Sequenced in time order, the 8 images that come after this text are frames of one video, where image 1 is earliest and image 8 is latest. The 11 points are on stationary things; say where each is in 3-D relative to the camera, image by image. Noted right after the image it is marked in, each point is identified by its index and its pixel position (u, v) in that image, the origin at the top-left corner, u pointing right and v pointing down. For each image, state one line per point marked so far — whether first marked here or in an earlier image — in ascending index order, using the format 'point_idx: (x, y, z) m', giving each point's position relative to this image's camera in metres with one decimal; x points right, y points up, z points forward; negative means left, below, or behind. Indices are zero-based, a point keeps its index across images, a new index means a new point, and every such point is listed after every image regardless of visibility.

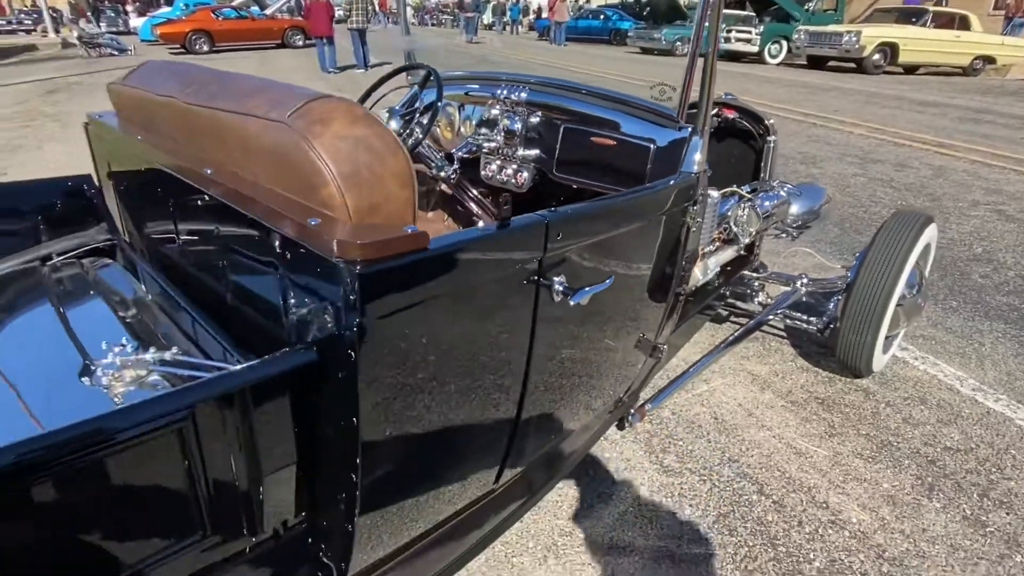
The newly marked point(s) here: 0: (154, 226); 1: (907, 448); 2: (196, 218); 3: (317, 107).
0: (-1.0, +0.2, +1.7) m
1: (+1.7, -0.7, +2.5) m
2: (-0.7, +0.2, +1.4) m
3: (-0.3, +0.3, +1.0) m
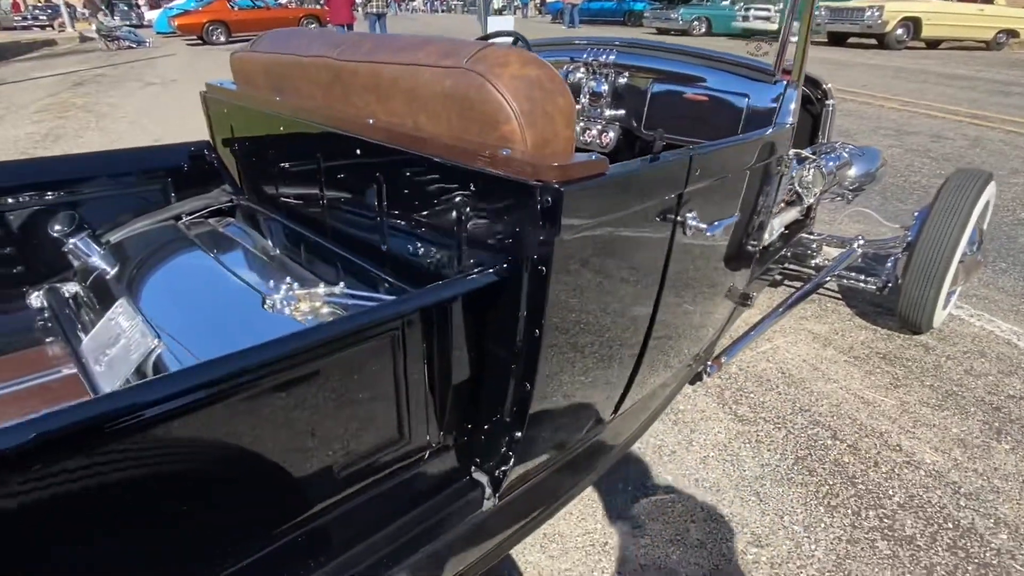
0: (-0.7, +0.3, +1.8) m
1: (+2.0, -0.5, +2.6) m
2: (-0.4, +0.3, +1.5) m
3: (0.0, +0.5, +1.2) m
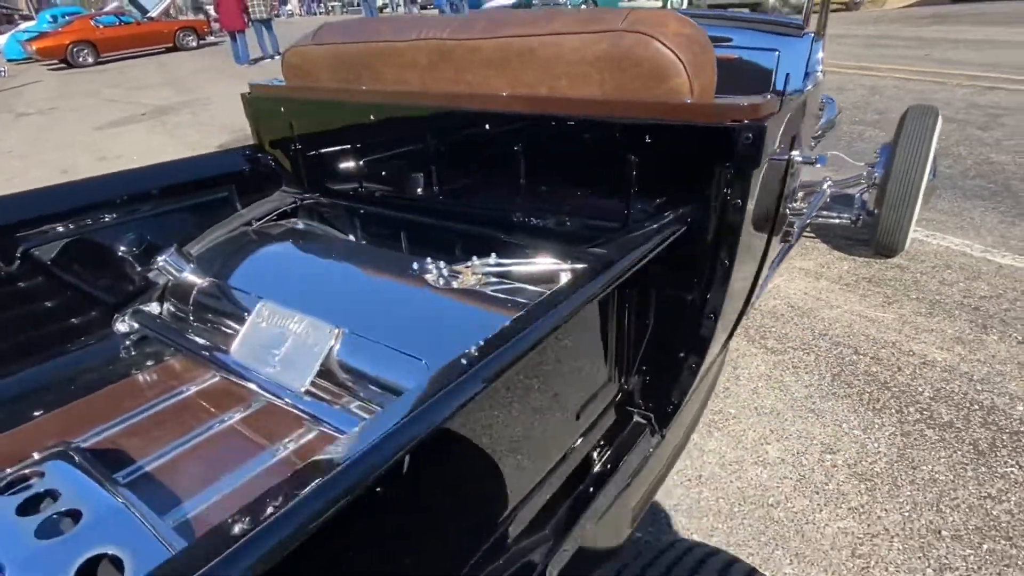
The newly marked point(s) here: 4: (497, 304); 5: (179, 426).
0: (-0.4, +0.3, +1.8) m
1: (+2.2, -0.1, +3.0) m
2: (-0.1, +0.4, +1.5) m
3: (+0.3, +0.6, +1.2) m
4: (0.0, 0.0, +1.3) m
5: (-0.8, -0.3, +1.4) m
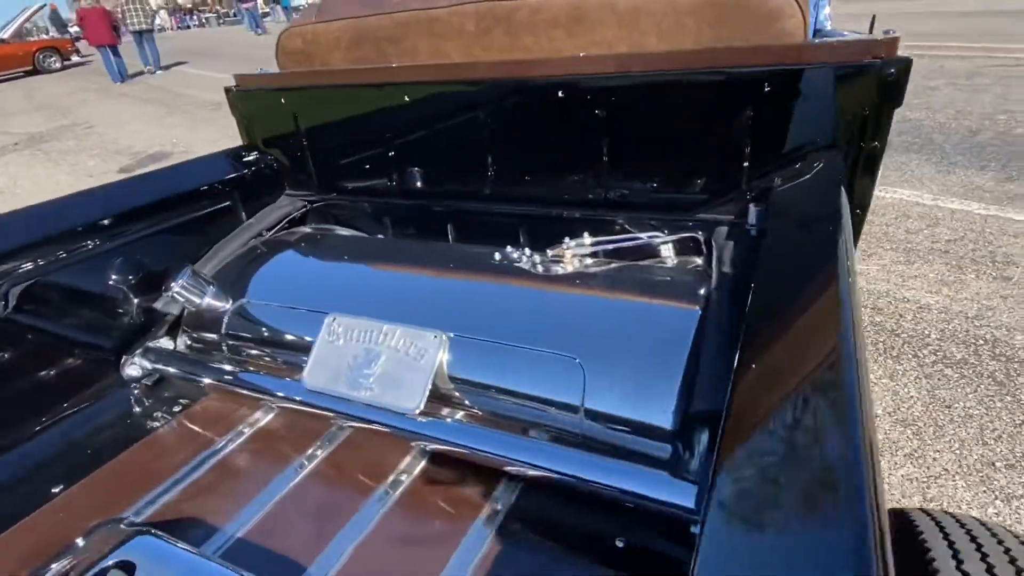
0: (-0.3, +0.3, +1.6) m
1: (+2.2, +0.2, +3.1) m
2: (0.0, +0.4, +1.4) m
3: (+0.4, +0.6, +1.2) m
4: (+0.2, 0.0, +1.1) m
5: (-0.5, -0.4, +1.1) m
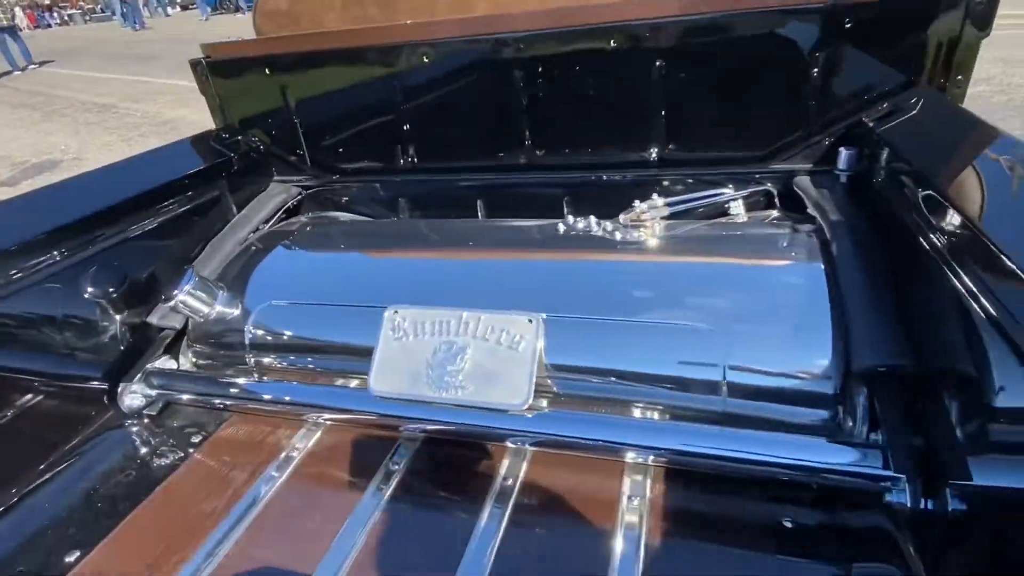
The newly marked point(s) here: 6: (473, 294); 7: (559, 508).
0: (-0.2, +0.4, +1.4) m
1: (+2.0, +0.5, +3.3) m
2: (+0.1, +0.5, +1.2) m
3: (+0.5, +0.7, +1.1) m
4: (+0.4, +0.1, +1.0) m
5: (-0.3, -0.4, +1.0) m
6: (-0.1, 0.0, +1.1) m
7: (+0.1, -0.3, +0.9) m
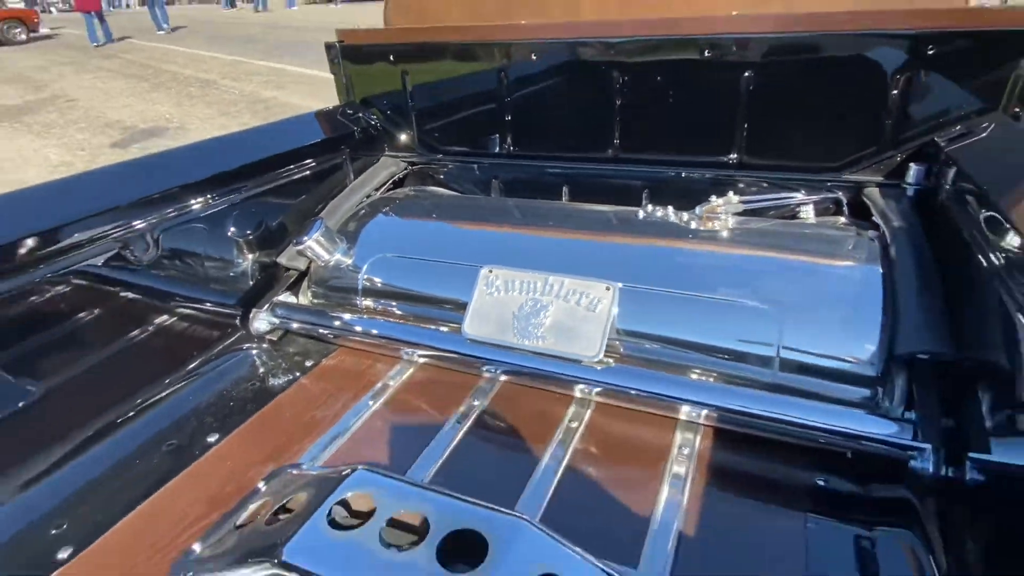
0: (0.0, +0.4, +1.6) m
1: (+2.4, +0.3, +3.2) m
2: (+0.3, +0.5, +1.4) m
3: (+0.8, +0.7, +1.2) m
4: (+0.5, +0.1, +1.2) m
5: (-0.2, -0.3, +1.1) m
6: (+0.1, +0.1, +1.2) m
7: (+0.2, -0.3, +1.0) m
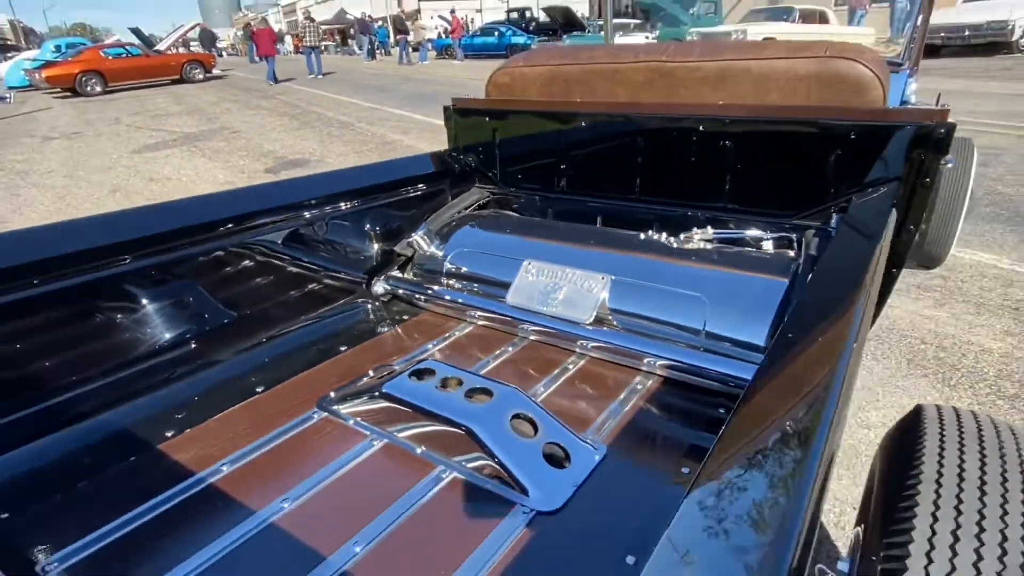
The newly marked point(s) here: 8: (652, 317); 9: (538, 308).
0: (+0.2, +0.4, +2.2) m
1: (+2.8, -0.1, +3.4) m
2: (+0.5, +0.5, +1.9) m
3: (+0.9, +0.7, +1.7) m
4: (+0.6, +0.1, +1.6) m
5: (-0.1, -0.2, +1.7) m
6: (+0.2, +0.1, +1.8) m
7: (+0.2, -0.2, +1.6) m
8: (+0.4, -0.1, +1.6) m
9: (+0.1, -0.1, +1.7) m
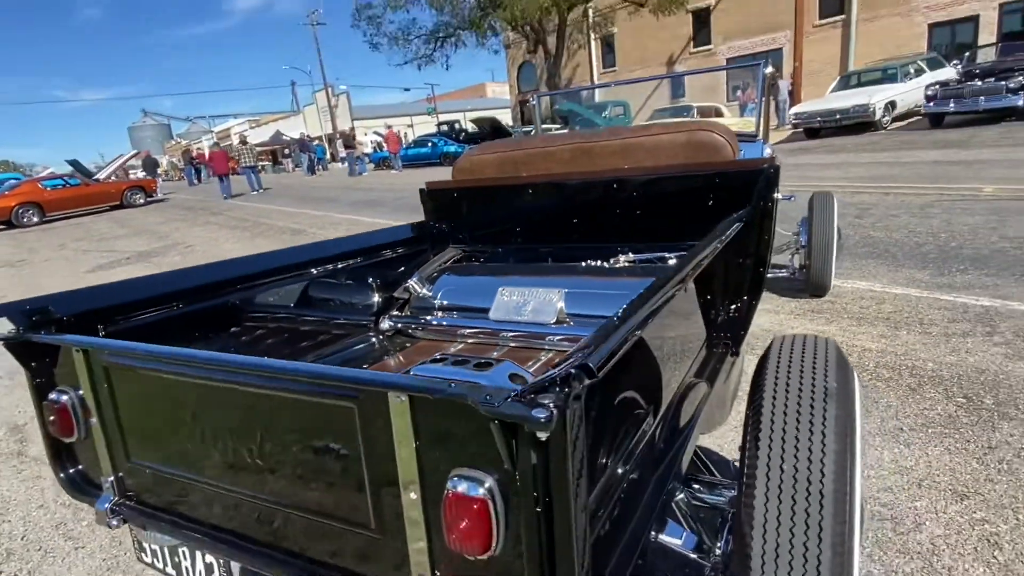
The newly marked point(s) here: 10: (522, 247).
0: (0.0, +0.3, +2.8) m
1: (+2.5, -0.2, +4.2) m
2: (+0.4, +0.4, +2.6) m
3: (+0.8, +0.7, +2.4) m
4: (+0.5, +0.1, +2.3) m
5: (-0.2, -0.3, +2.2) m
6: (+0.1, 0.0, +2.4) m
7: (+0.2, -0.3, +2.1) m
8: (+0.3, -0.1, +2.2) m
9: (0.0, -0.1, +2.2) m
10: (+0.1, +0.2, +2.8) m
